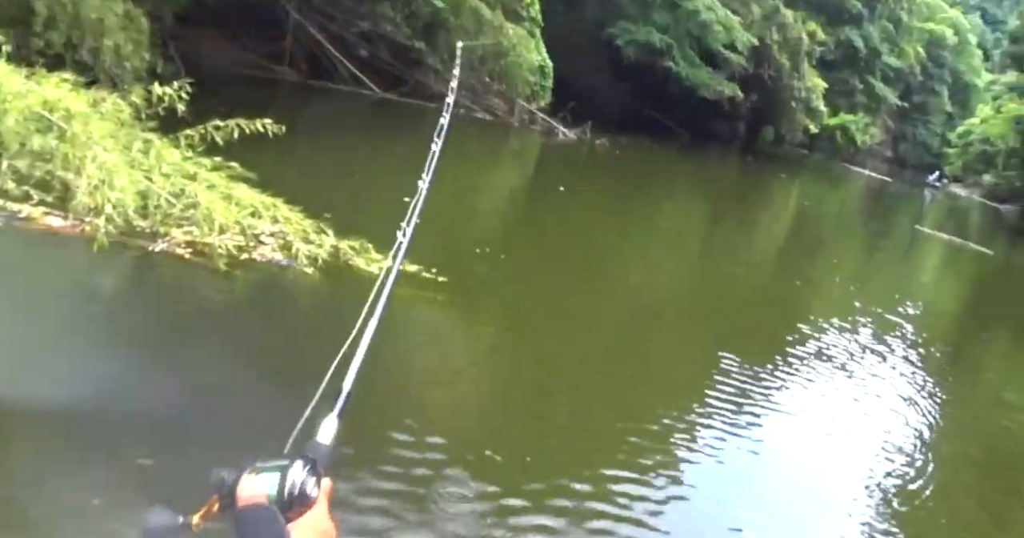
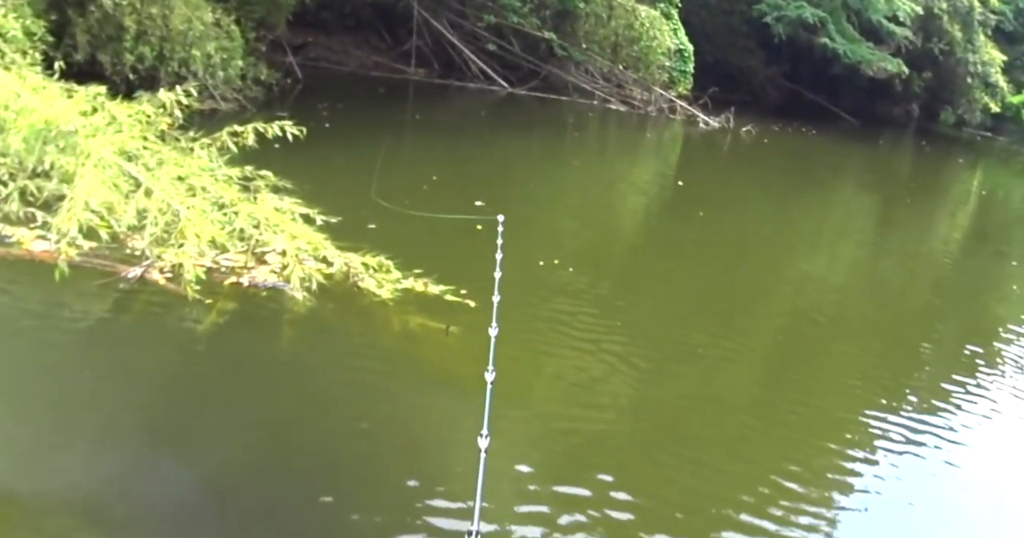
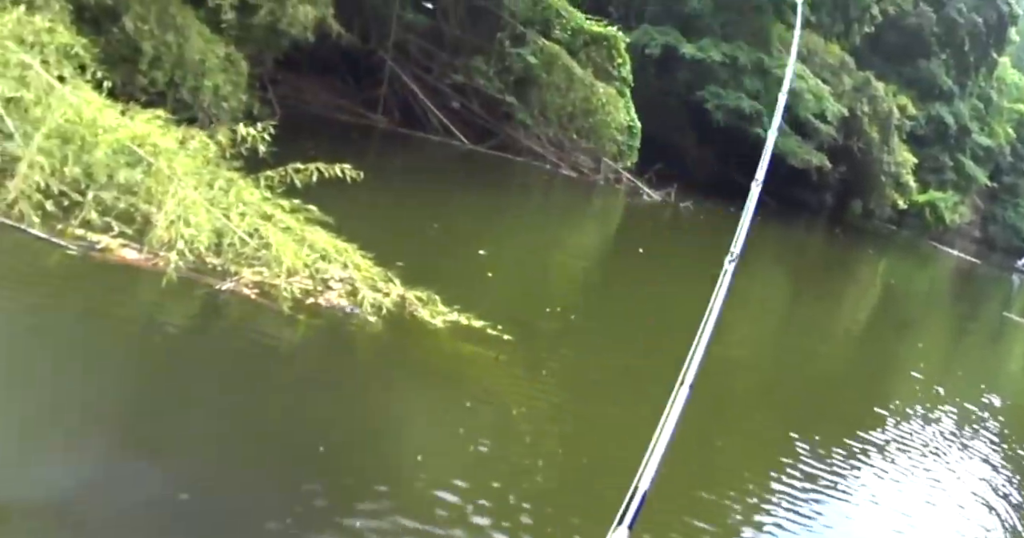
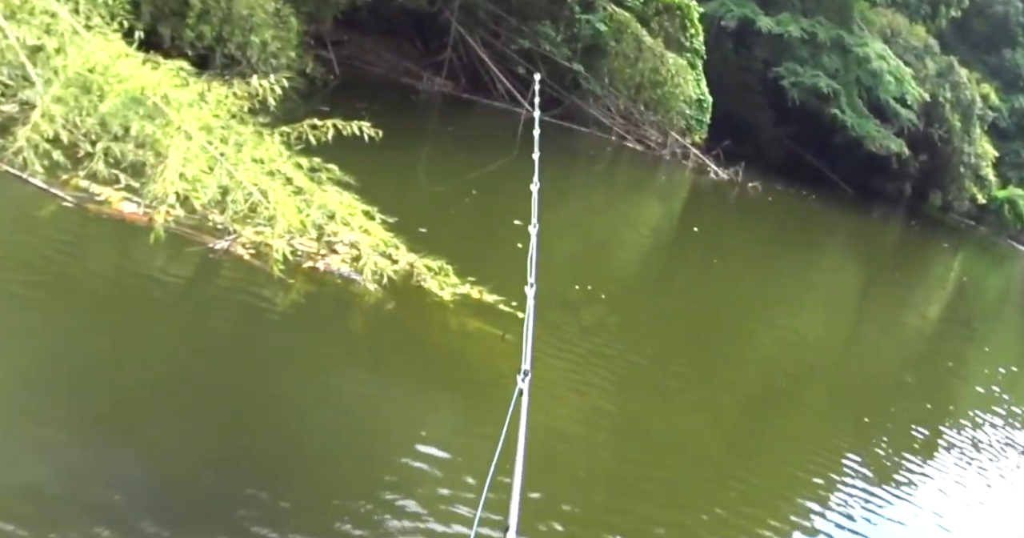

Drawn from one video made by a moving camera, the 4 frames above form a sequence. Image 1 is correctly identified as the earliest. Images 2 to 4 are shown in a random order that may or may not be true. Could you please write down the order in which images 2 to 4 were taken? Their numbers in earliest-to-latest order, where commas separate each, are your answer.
3, 4, 2
